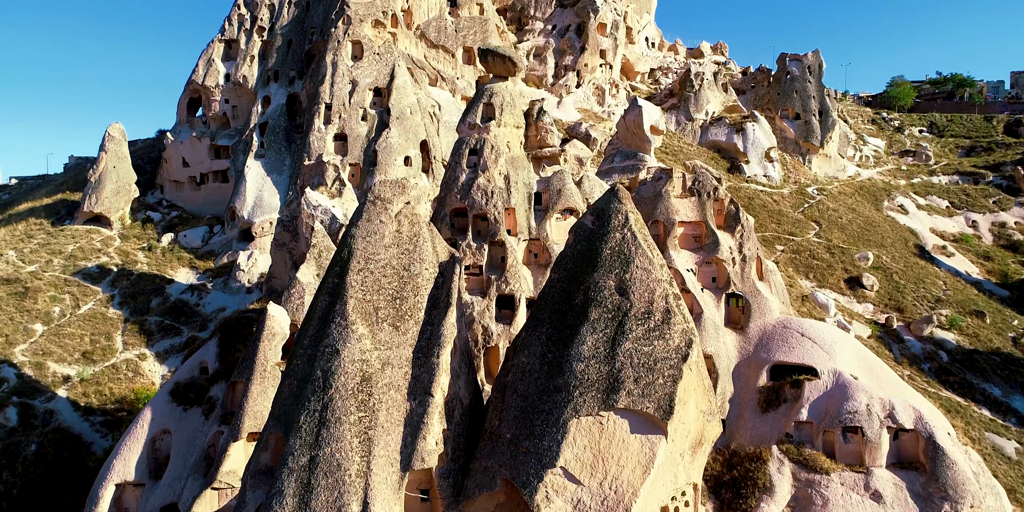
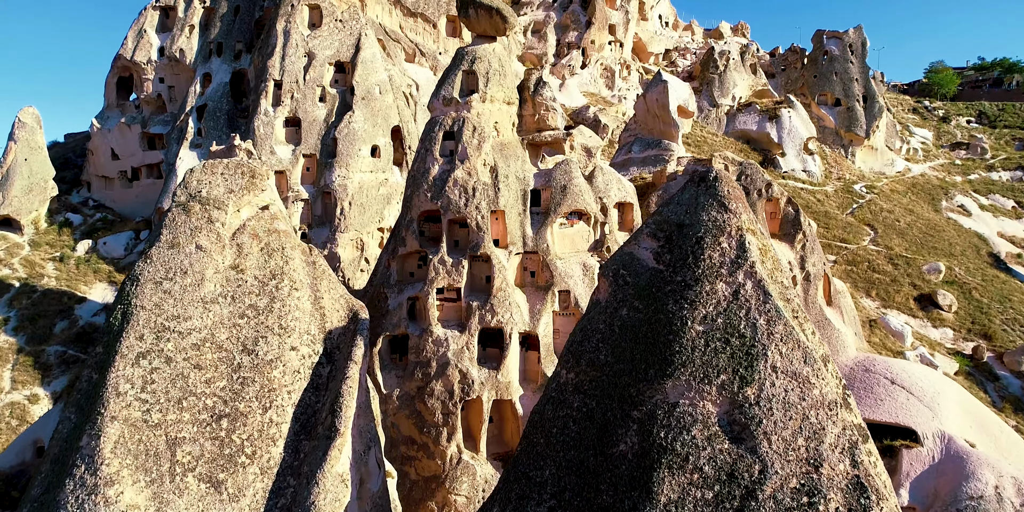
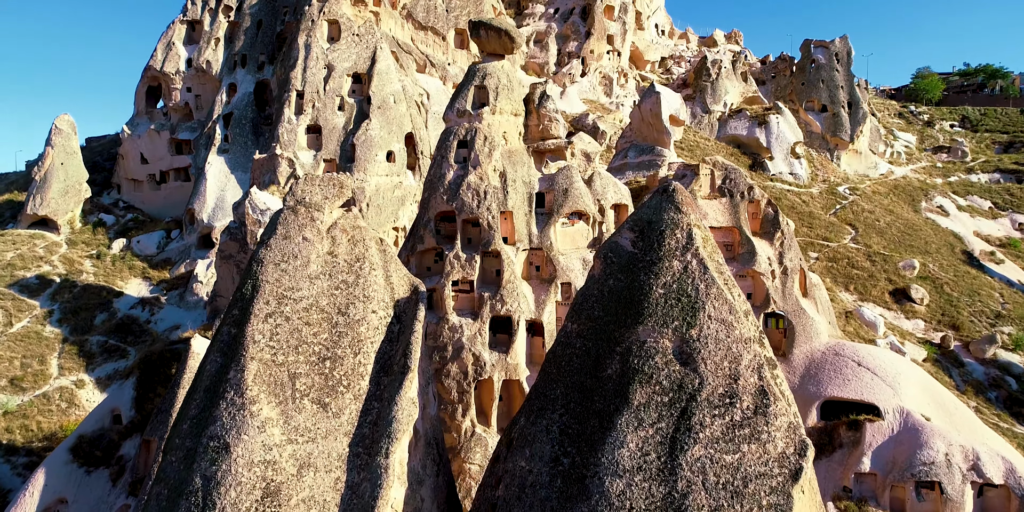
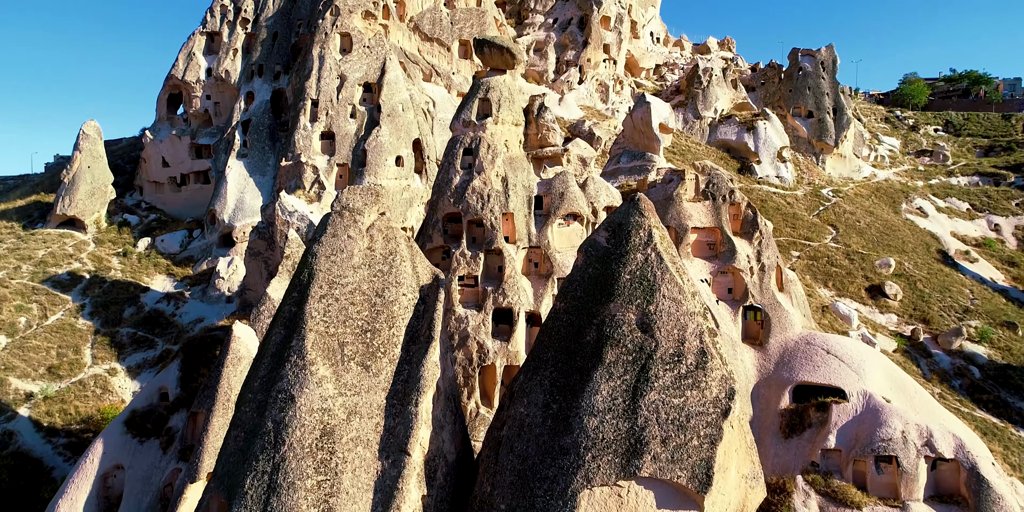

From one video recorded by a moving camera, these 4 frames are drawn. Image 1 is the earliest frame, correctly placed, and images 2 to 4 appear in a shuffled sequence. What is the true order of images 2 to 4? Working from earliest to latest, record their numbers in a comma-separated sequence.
4, 3, 2
